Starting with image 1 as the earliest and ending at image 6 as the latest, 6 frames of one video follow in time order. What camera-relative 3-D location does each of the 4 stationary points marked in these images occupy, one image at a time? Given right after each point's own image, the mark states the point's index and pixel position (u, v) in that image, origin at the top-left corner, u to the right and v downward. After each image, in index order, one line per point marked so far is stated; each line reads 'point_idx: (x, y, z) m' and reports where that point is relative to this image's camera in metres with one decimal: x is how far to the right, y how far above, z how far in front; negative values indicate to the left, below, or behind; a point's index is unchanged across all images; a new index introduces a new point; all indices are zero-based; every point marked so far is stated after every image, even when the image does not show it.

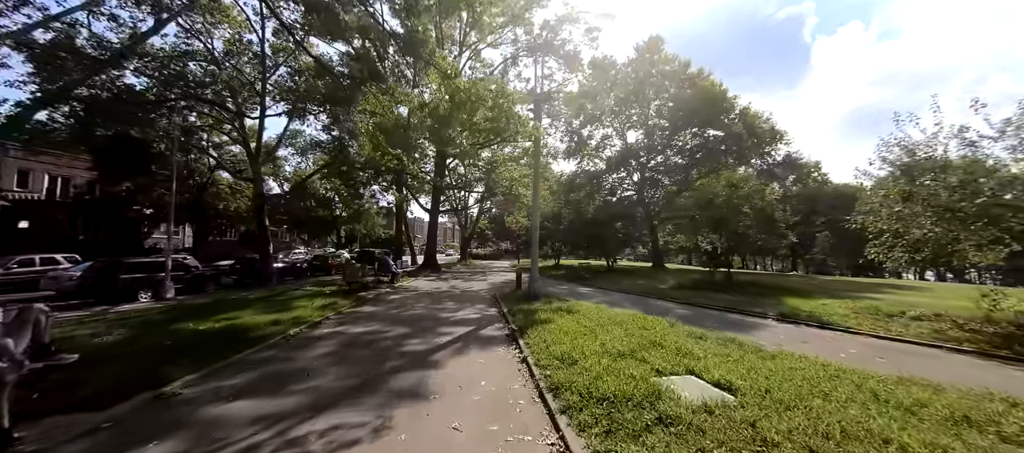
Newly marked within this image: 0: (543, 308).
0: (+0.8, -2.1, +8.4) m
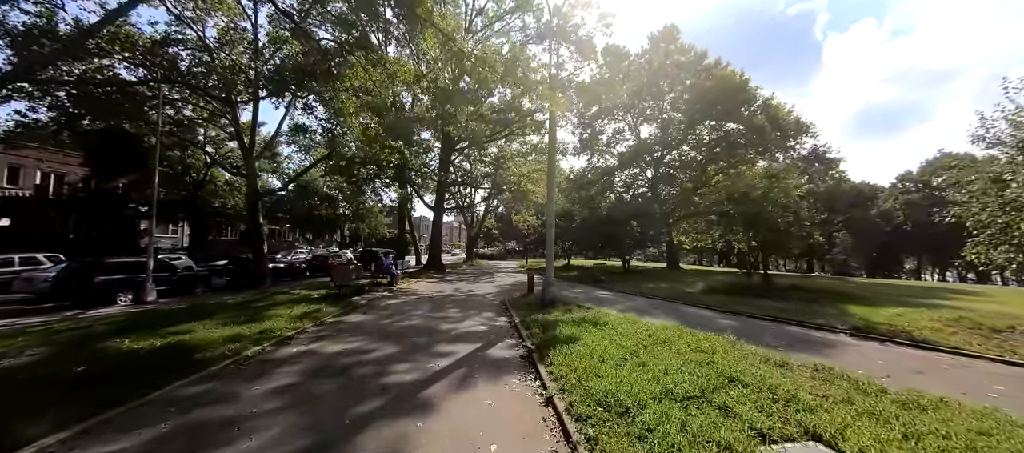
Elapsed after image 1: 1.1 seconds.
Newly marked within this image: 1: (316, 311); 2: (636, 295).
0: (+1.1, -2.0, +7.0) m
1: (-4.6, -2.0, +7.7) m
2: (+4.6, -2.5, +12.2) m
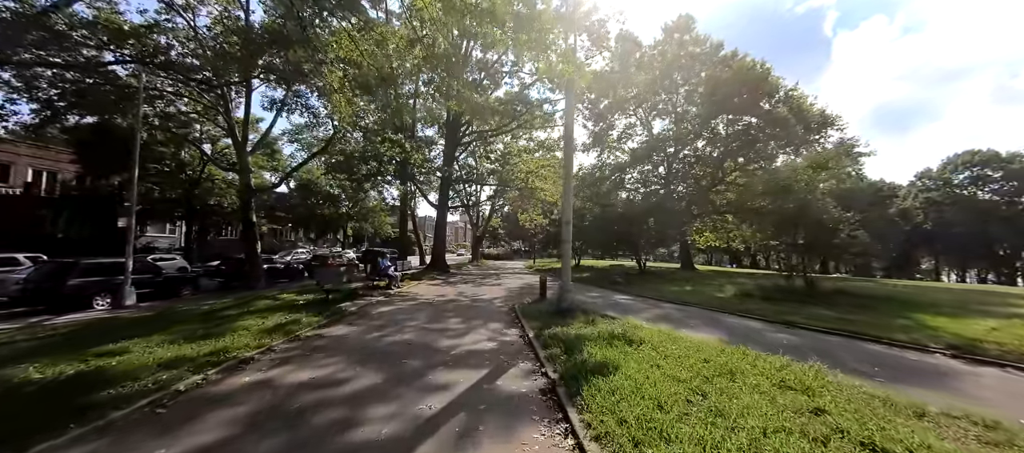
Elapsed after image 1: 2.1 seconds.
0: (+1.3, -1.9, +5.7) m
1: (-4.3, -1.9, +6.6) m
2: (+5.0, -2.4, +10.9) m
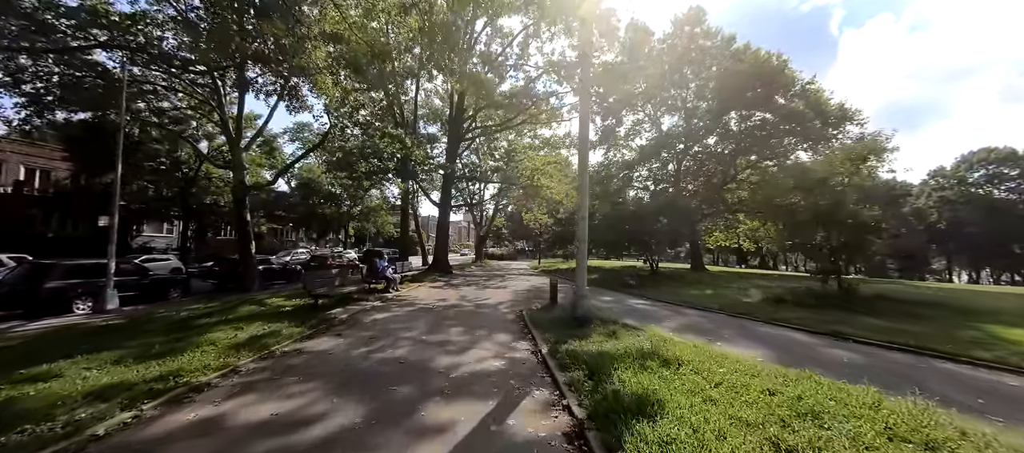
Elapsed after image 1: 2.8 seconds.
0: (+1.5, -1.8, +4.9) m
1: (-4.2, -1.8, +5.7) m
2: (+5.2, -2.4, +10.0) m
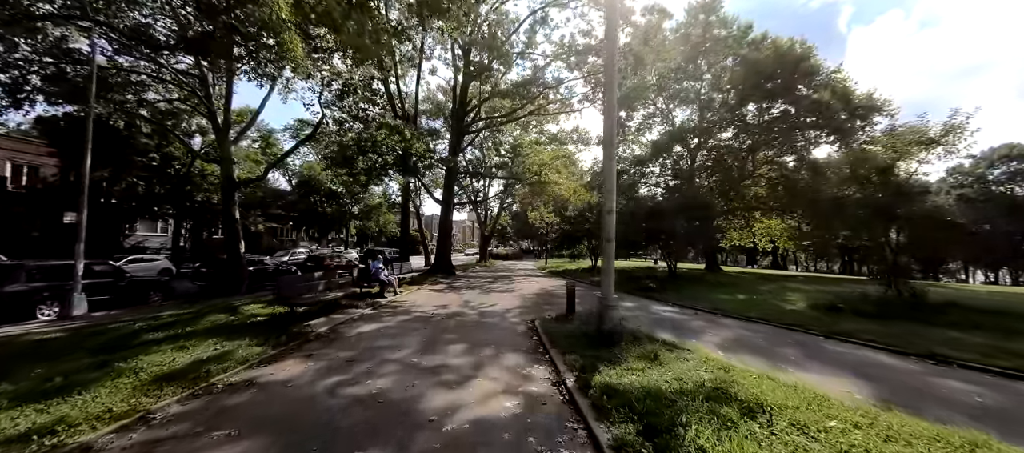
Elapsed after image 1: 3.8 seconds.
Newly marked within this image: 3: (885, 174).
0: (+1.7, -1.7, +3.6) m
1: (-4.0, -1.8, +4.5) m
2: (+5.4, -2.3, +8.7) m
3: (+13.7, +1.9, +12.4) m
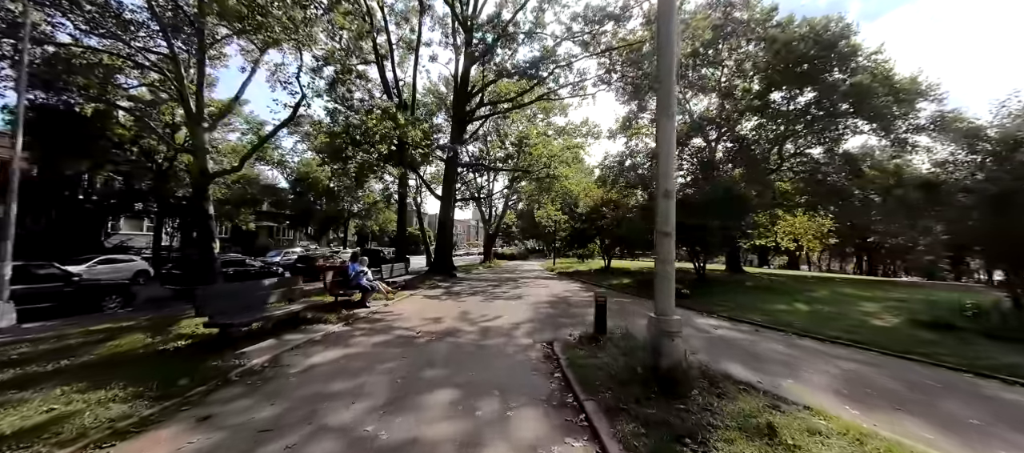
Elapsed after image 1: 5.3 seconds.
0: (+1.8, -1.6, +1.7) m
1: (-3.8, -1.6, +2.7) m
2: (+5.6, -2.1, +6.7) m
3: (+13.9, +2.1, +10.3) m
